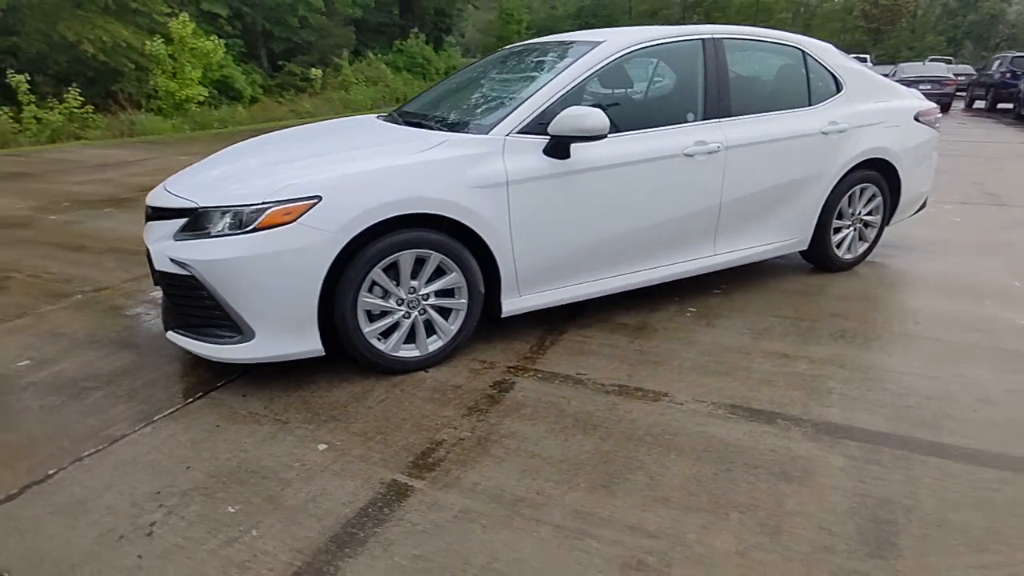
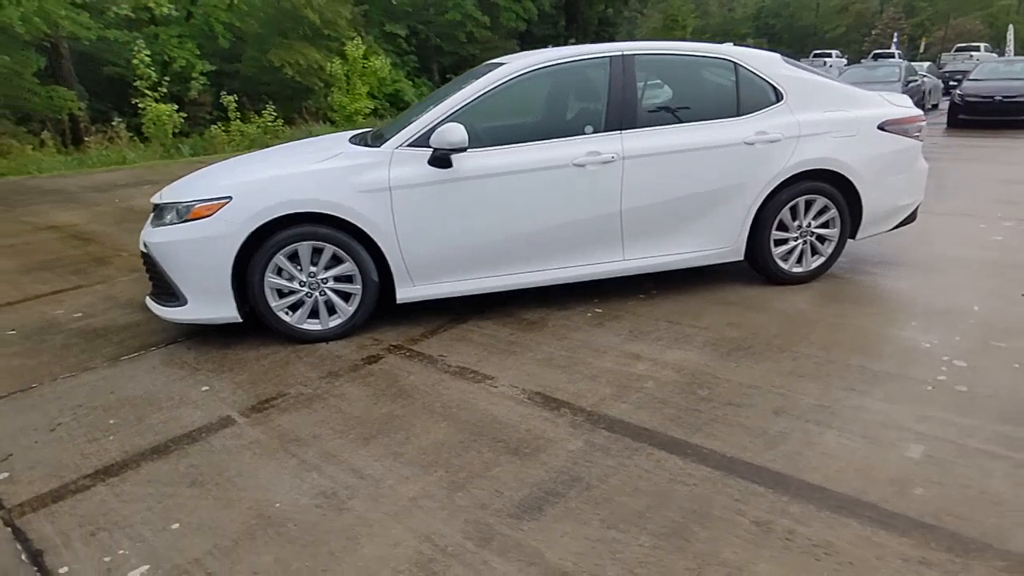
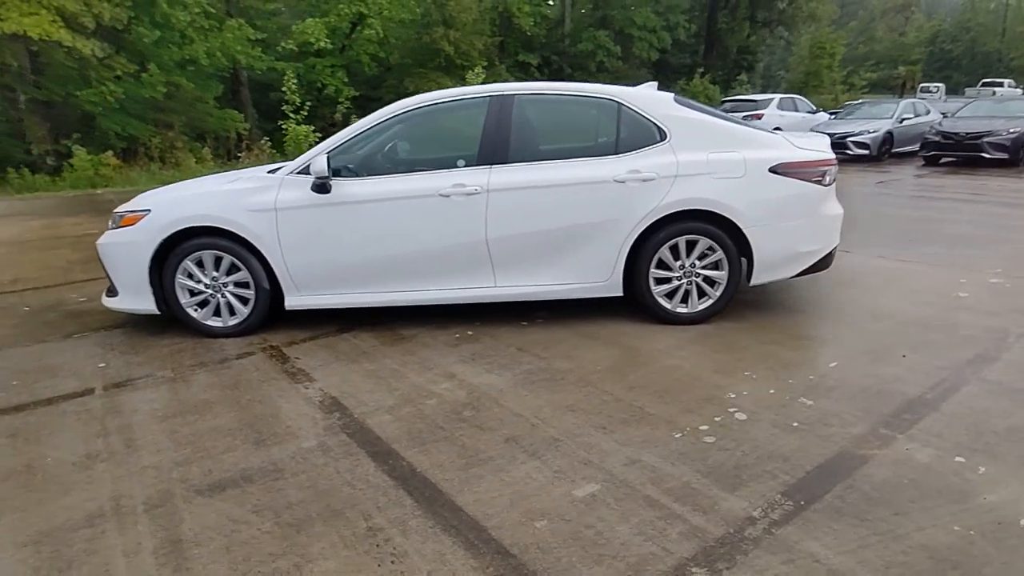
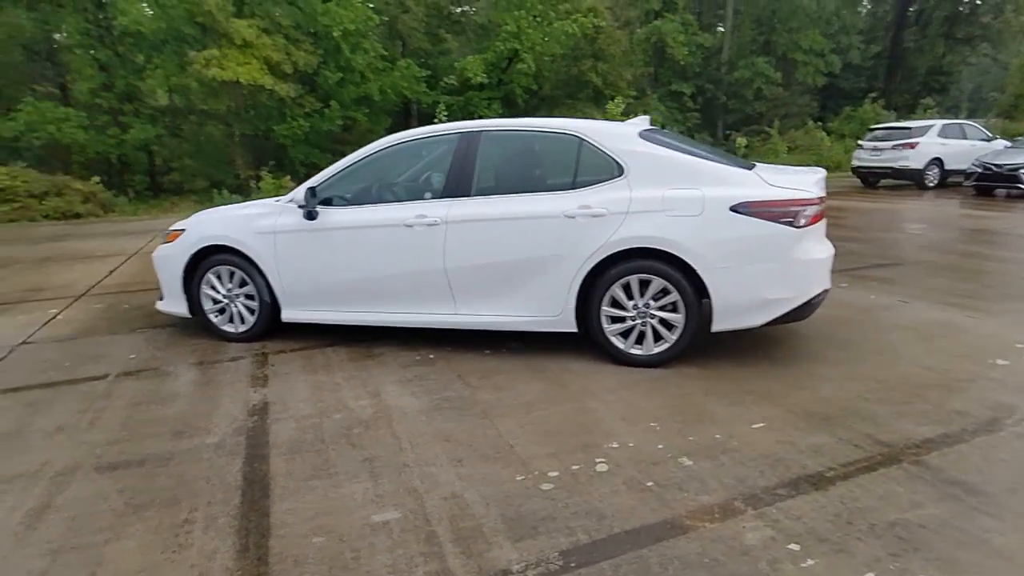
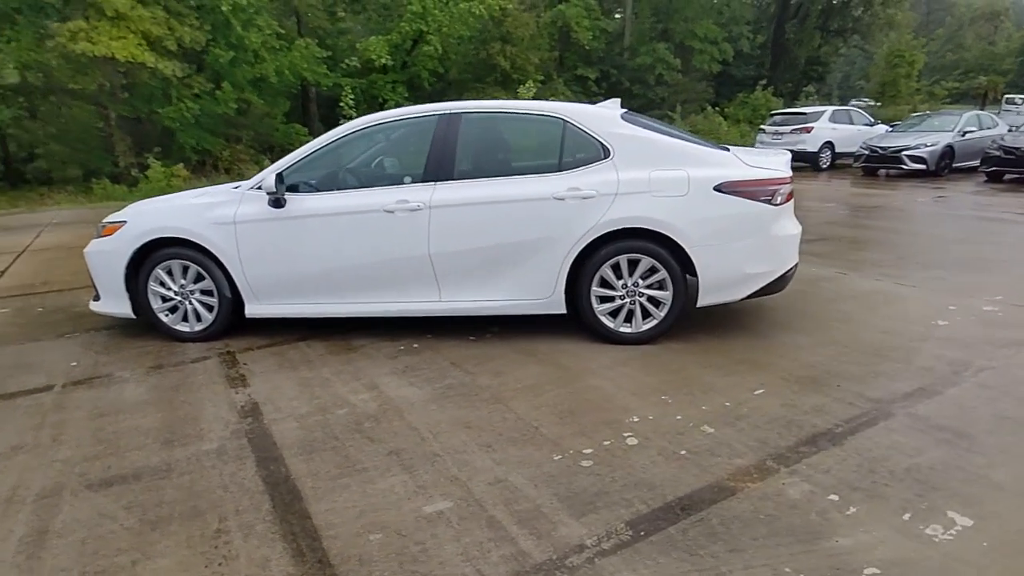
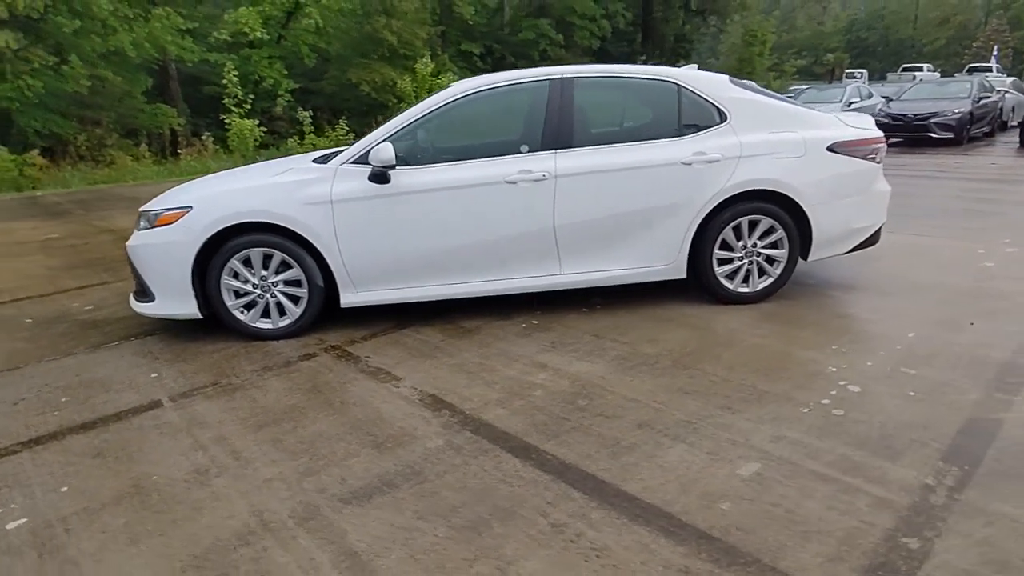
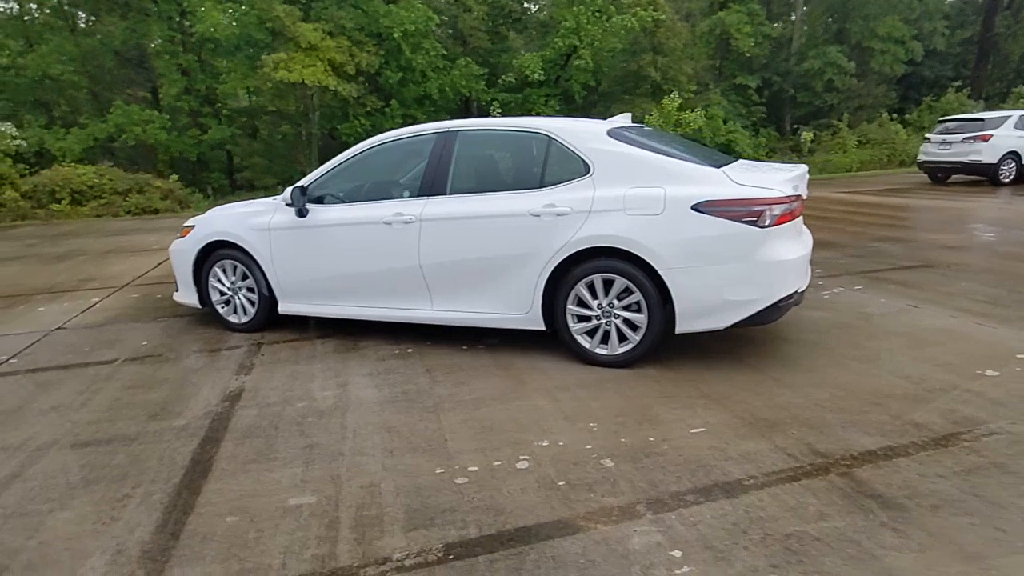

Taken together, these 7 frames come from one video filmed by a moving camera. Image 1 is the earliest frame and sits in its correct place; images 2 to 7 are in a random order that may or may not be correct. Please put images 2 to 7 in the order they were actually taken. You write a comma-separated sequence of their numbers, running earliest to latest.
2, 6, 3, 5, 4, 7
